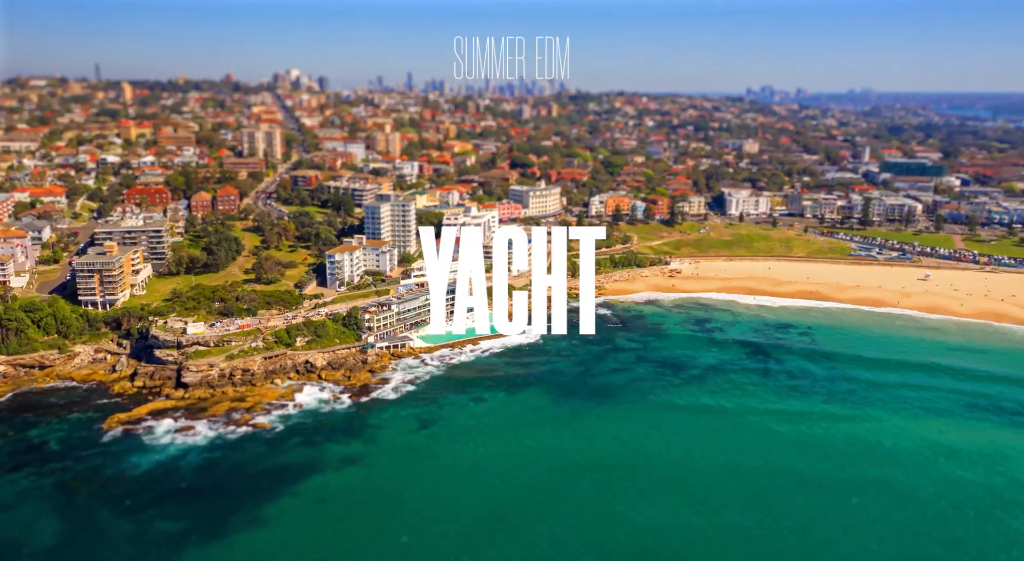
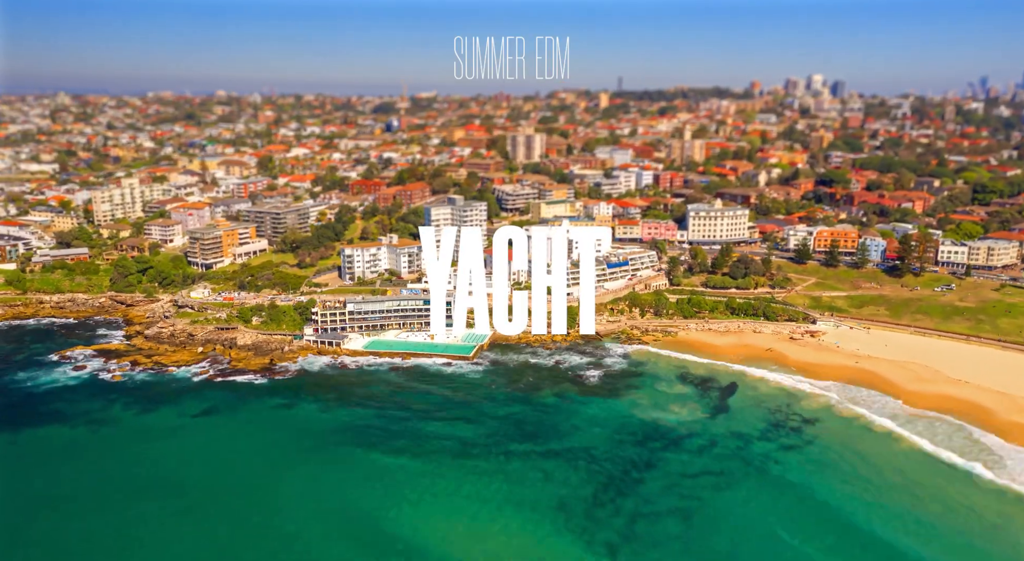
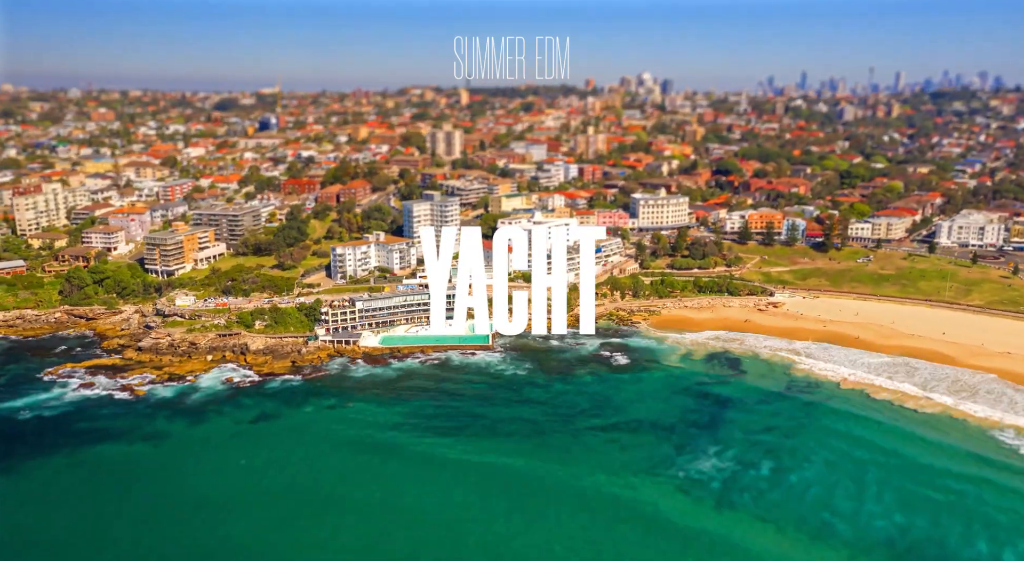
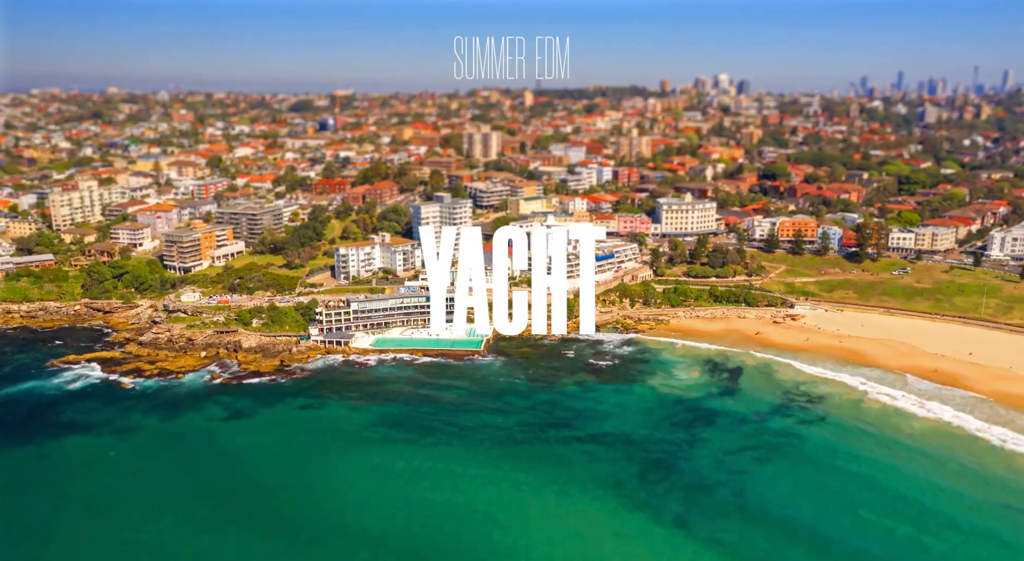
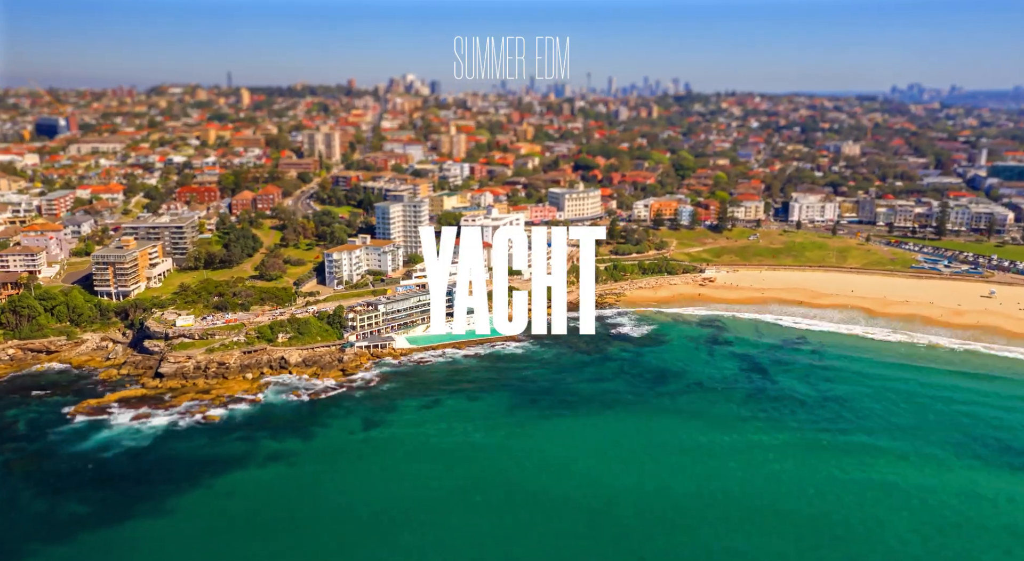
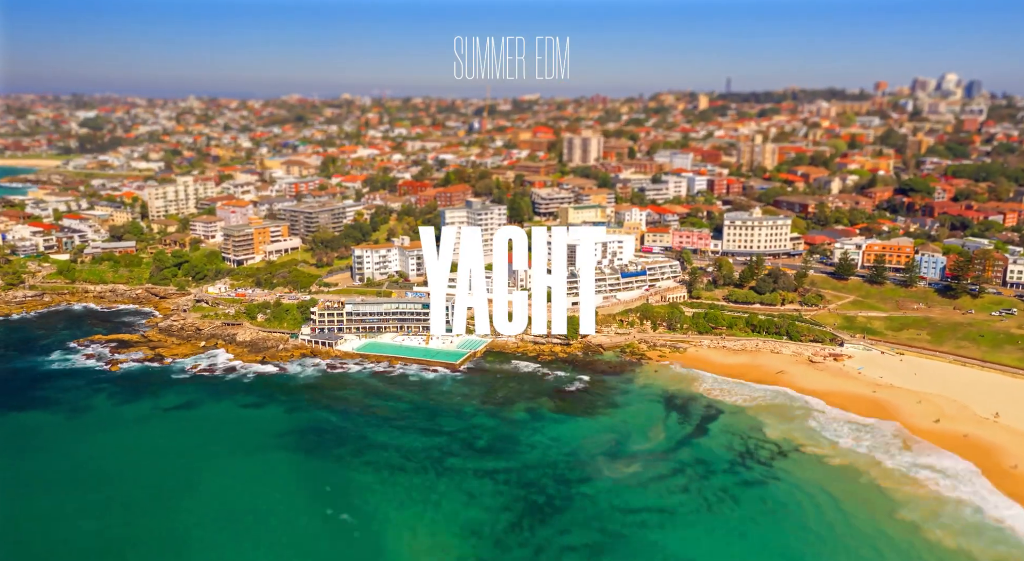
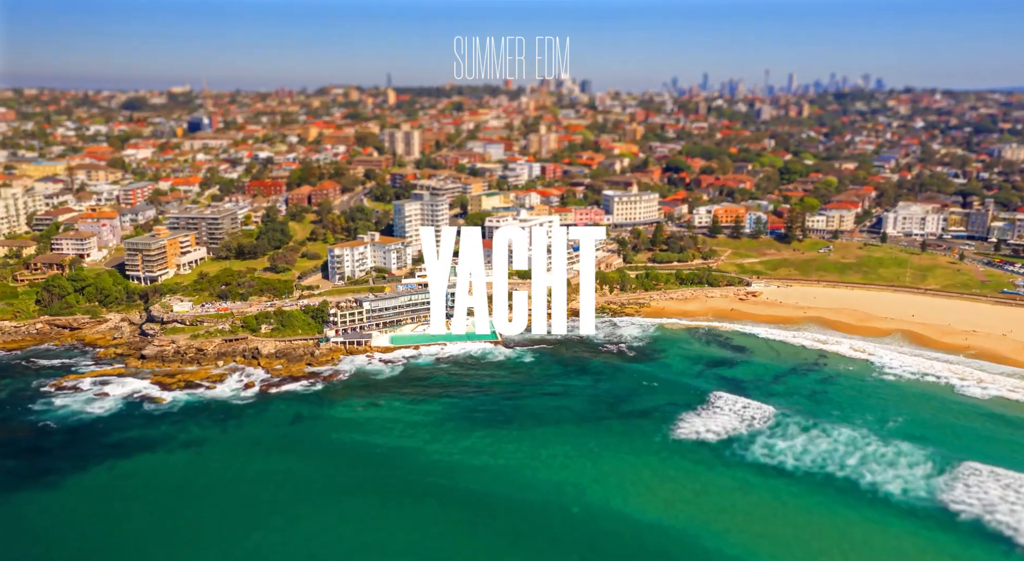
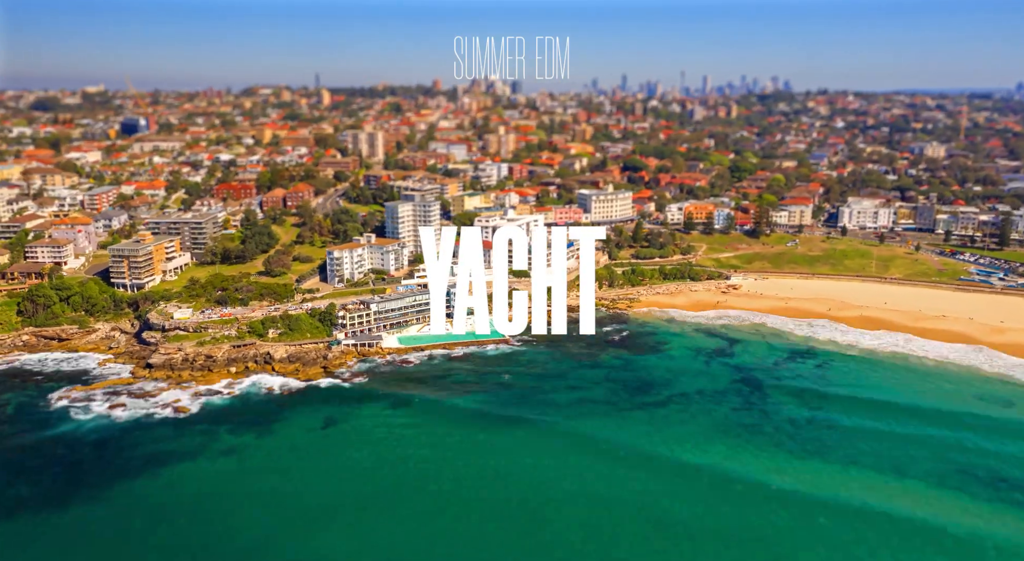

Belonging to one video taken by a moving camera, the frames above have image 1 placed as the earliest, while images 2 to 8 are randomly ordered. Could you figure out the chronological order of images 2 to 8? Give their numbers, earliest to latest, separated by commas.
5, 8, 7, 3, 4, 2, 6
